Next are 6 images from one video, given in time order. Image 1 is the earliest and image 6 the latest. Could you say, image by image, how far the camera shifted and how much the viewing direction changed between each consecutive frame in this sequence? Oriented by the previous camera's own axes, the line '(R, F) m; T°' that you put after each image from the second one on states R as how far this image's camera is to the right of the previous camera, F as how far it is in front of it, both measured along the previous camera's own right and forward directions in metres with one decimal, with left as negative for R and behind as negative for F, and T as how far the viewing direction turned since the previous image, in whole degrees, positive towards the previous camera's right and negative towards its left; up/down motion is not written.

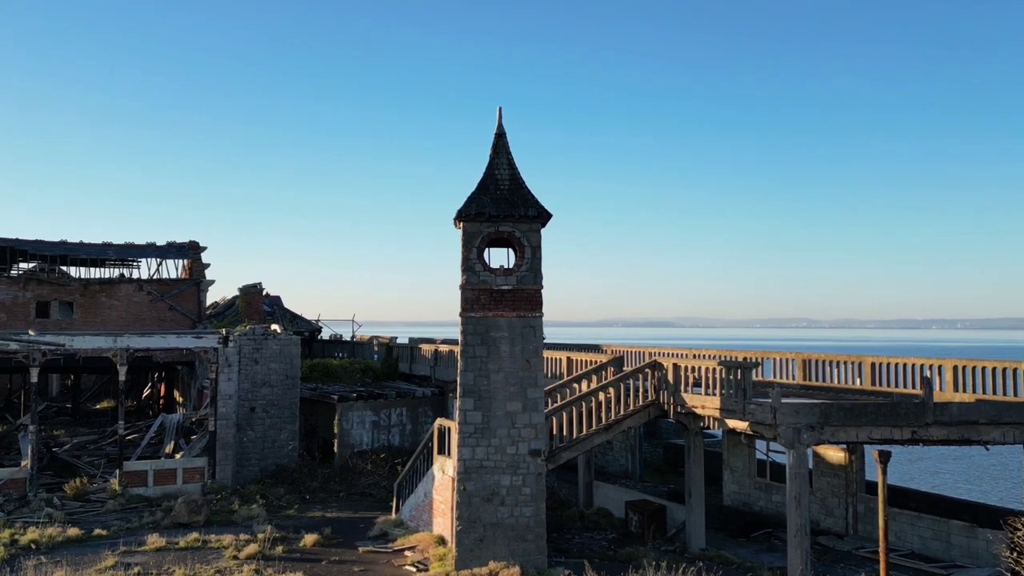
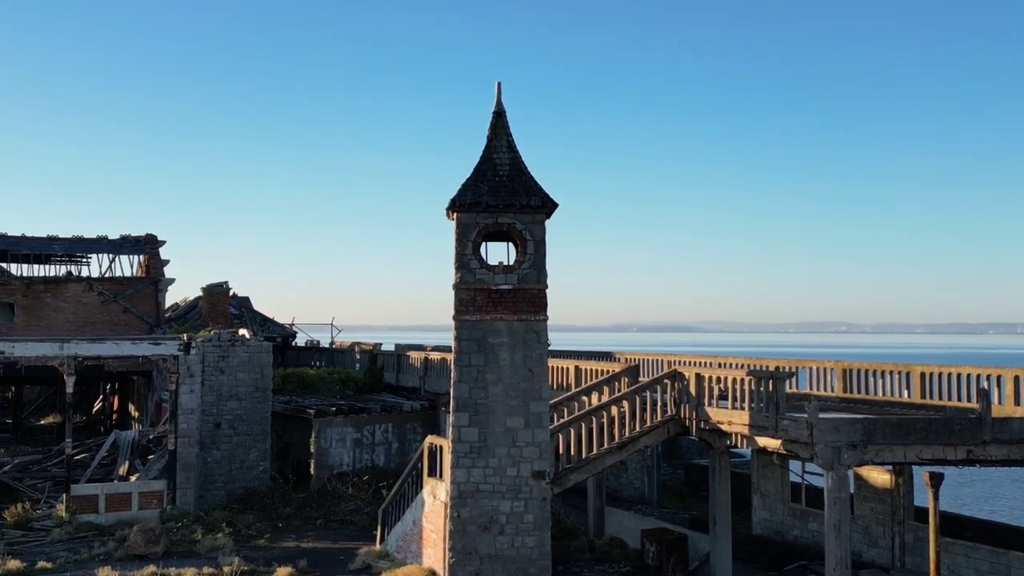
(-0.1, +2.3) m; 0°
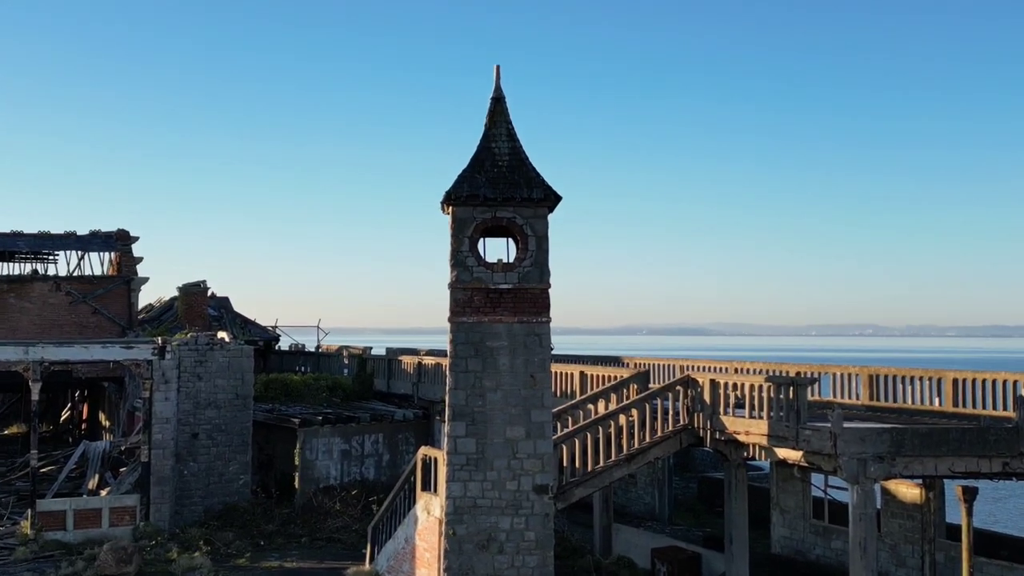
(0.0, +1.2) m; 0°
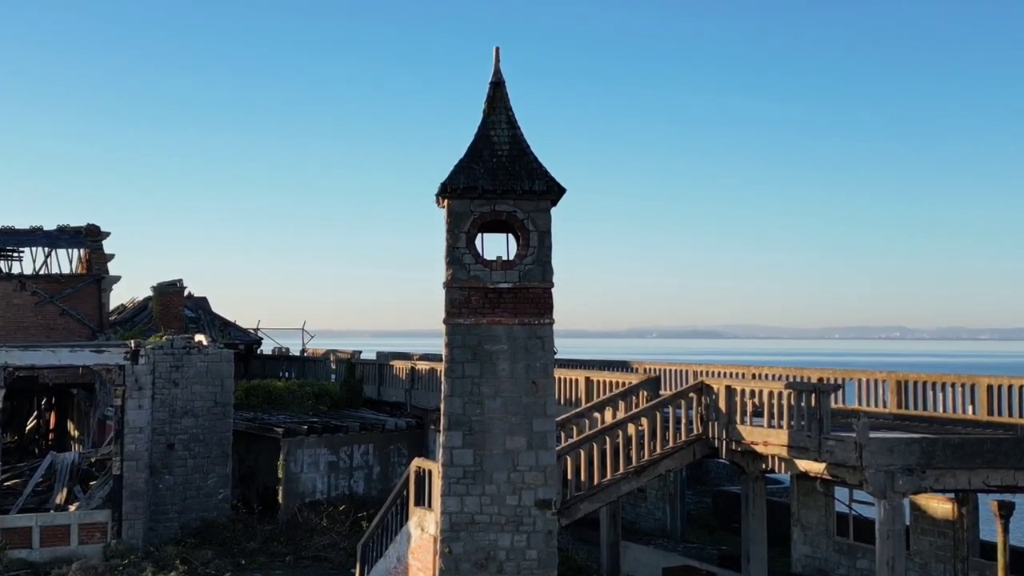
(0.0, +1.2) m; 0°
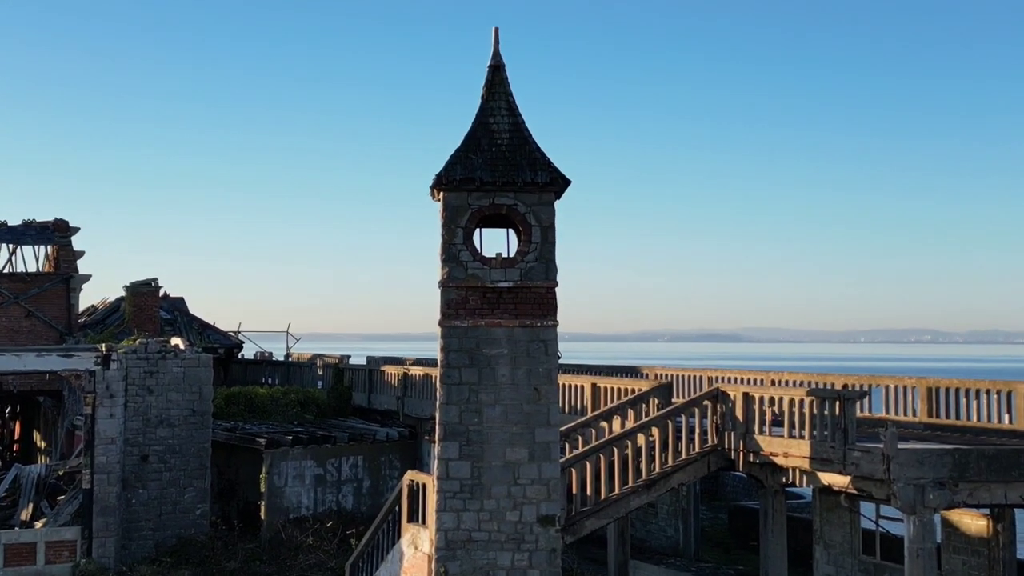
(-0.1, +1.1) m; 0°
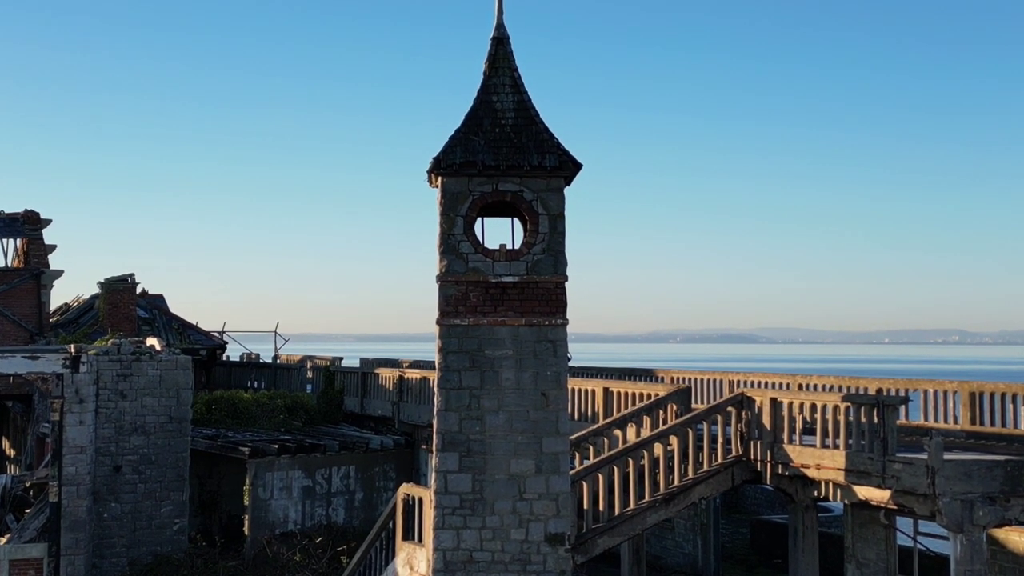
(+0.1, +1.2) m; -1°
